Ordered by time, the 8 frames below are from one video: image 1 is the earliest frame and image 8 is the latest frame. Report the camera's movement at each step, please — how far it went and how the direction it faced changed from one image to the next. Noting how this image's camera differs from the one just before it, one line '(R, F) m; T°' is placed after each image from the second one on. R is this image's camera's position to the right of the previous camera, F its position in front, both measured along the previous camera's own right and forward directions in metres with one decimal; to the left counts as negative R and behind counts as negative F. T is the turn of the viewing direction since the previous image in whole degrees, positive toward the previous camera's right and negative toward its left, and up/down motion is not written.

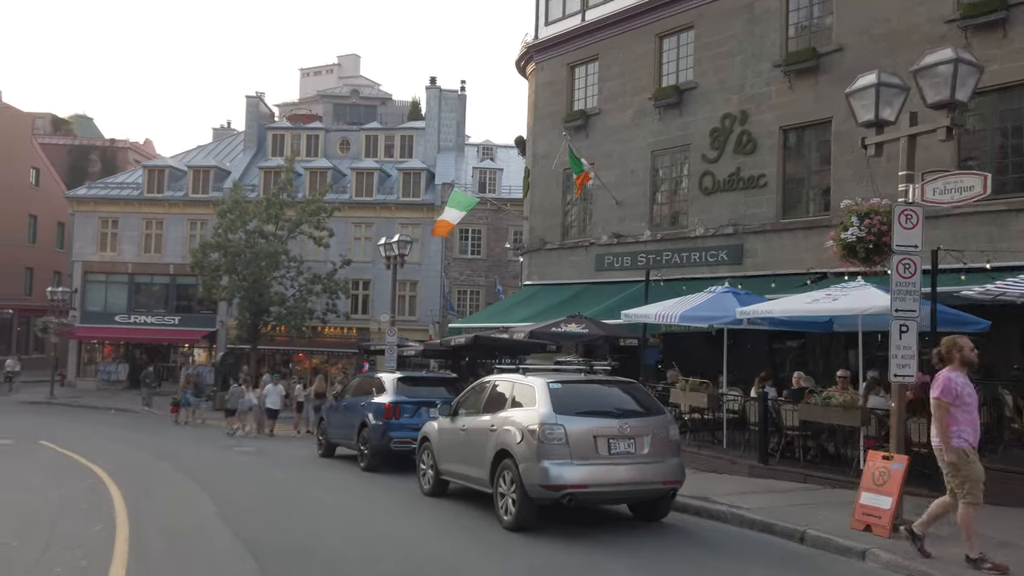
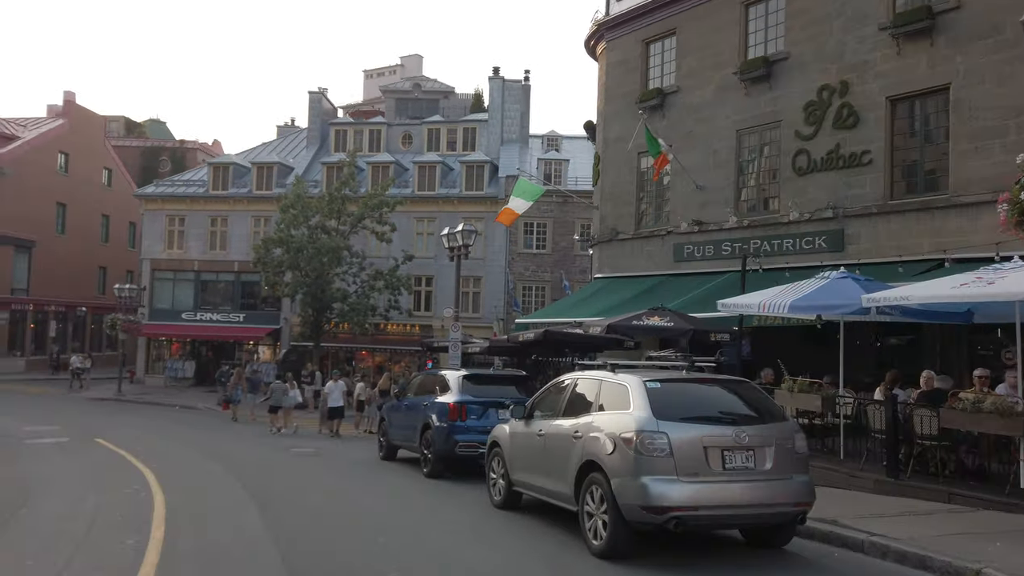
(-0.3, +1.4) m; -5°
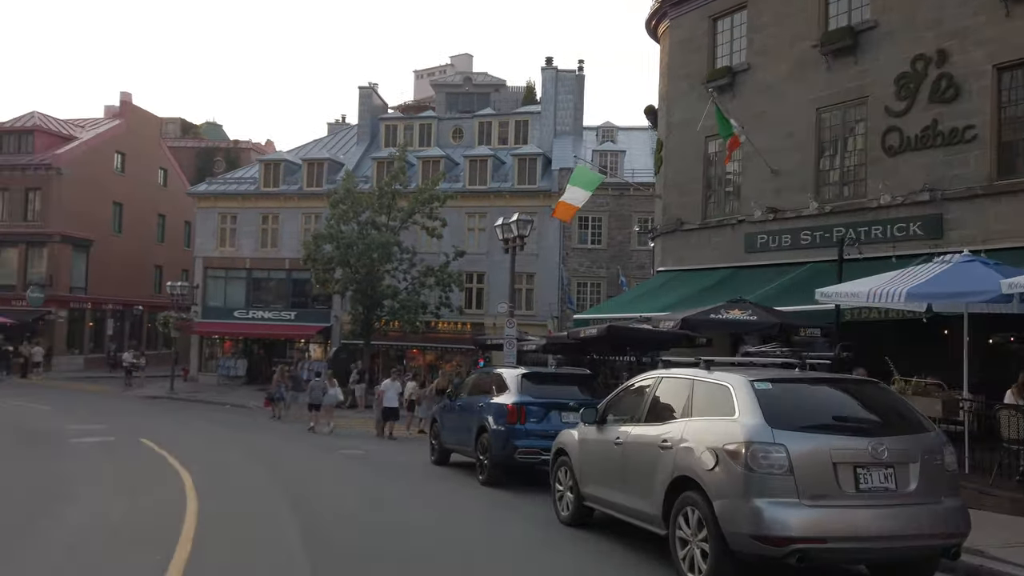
(-0.2, +1.2) m; -4°
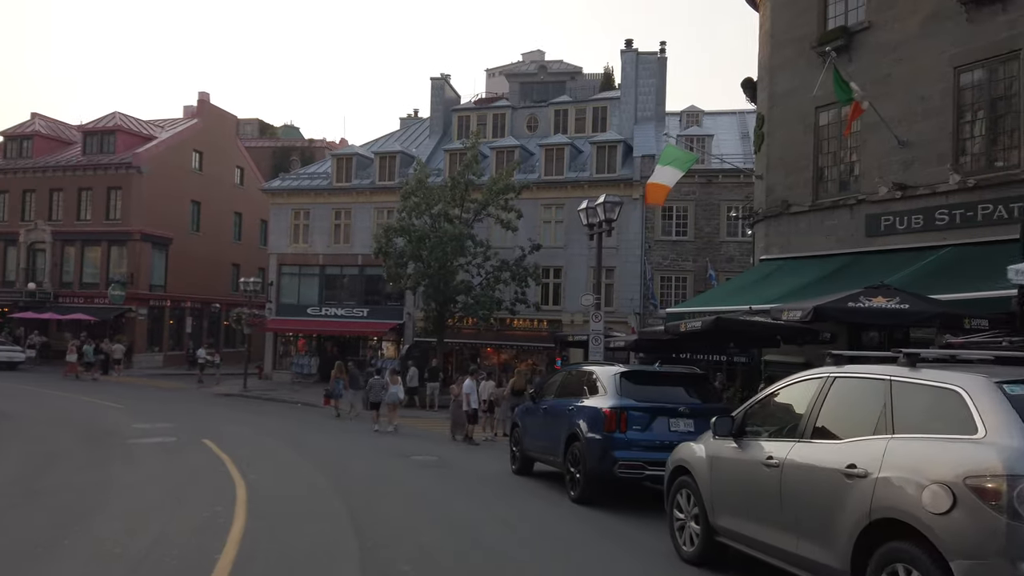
(-0.3, +1.7) m; -5°
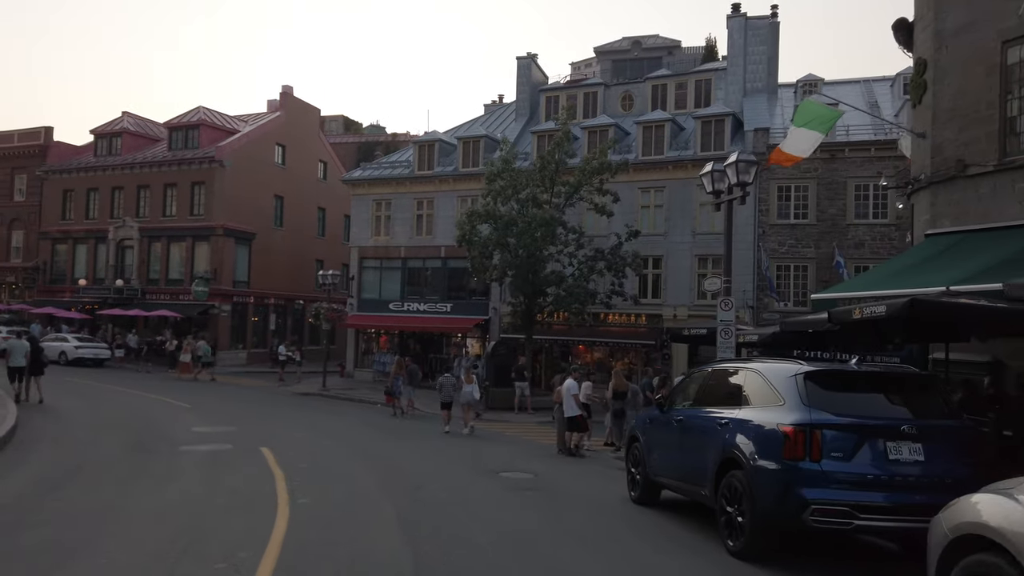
(-0.4, +2.8) m; -6°
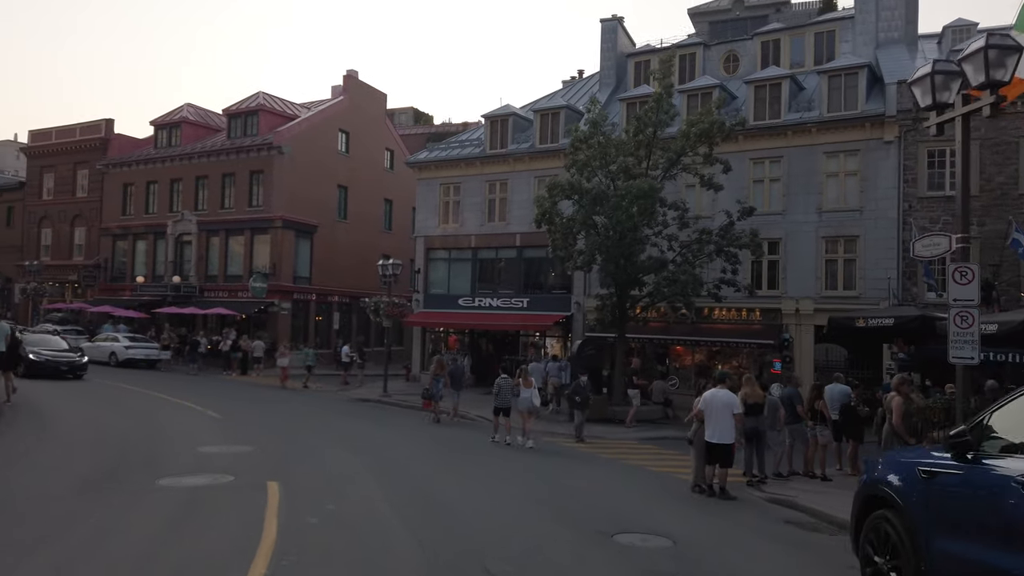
(-0.5, +4.4) m; -5°
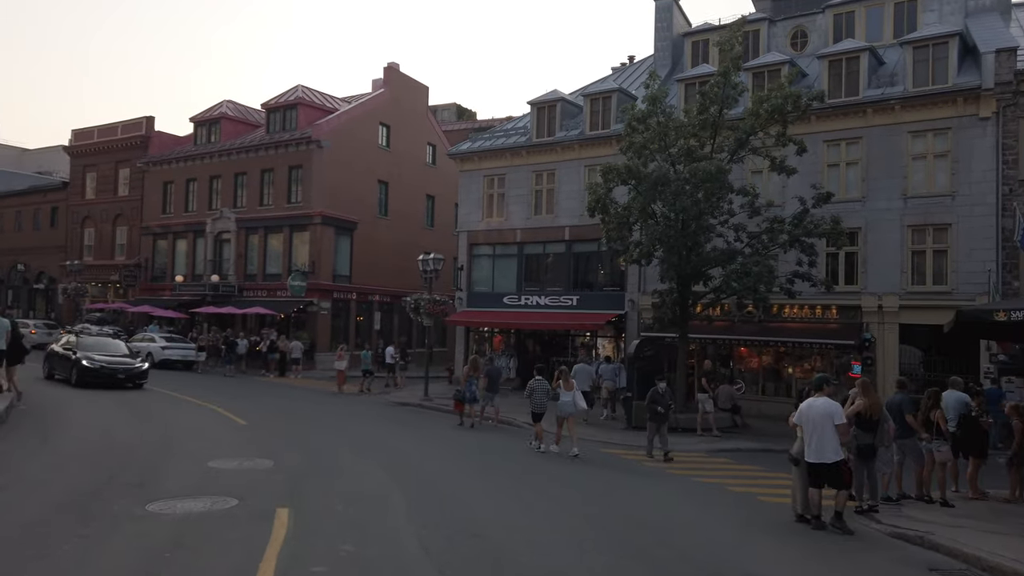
(-0.2, +1.9) m; -3°
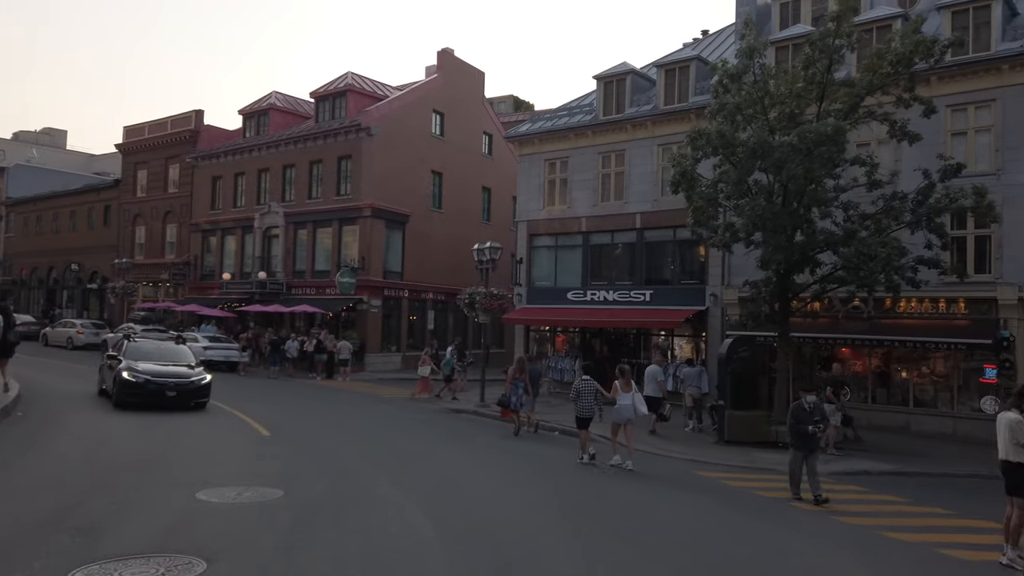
(-0.3, +2.9) m; -4°
